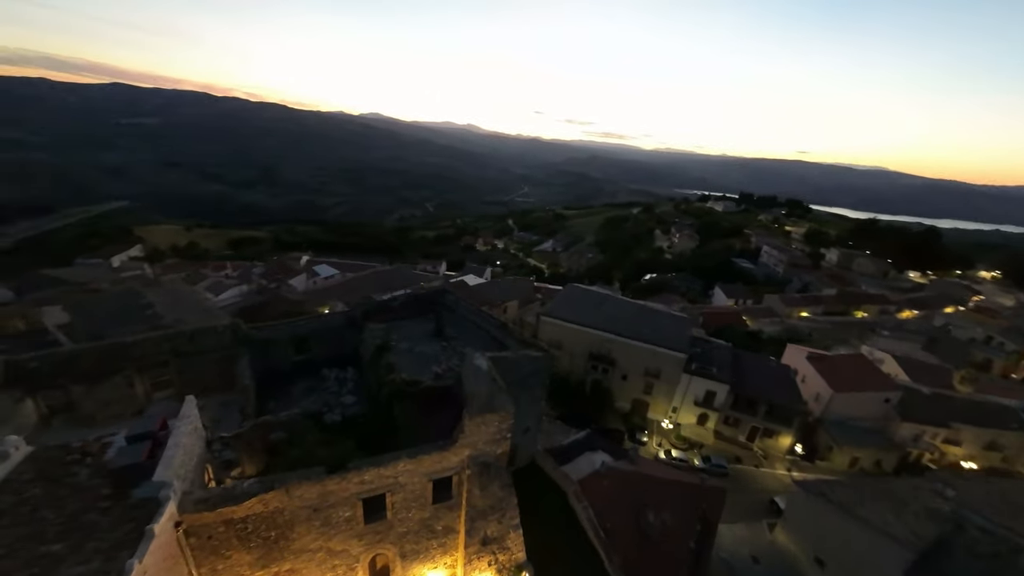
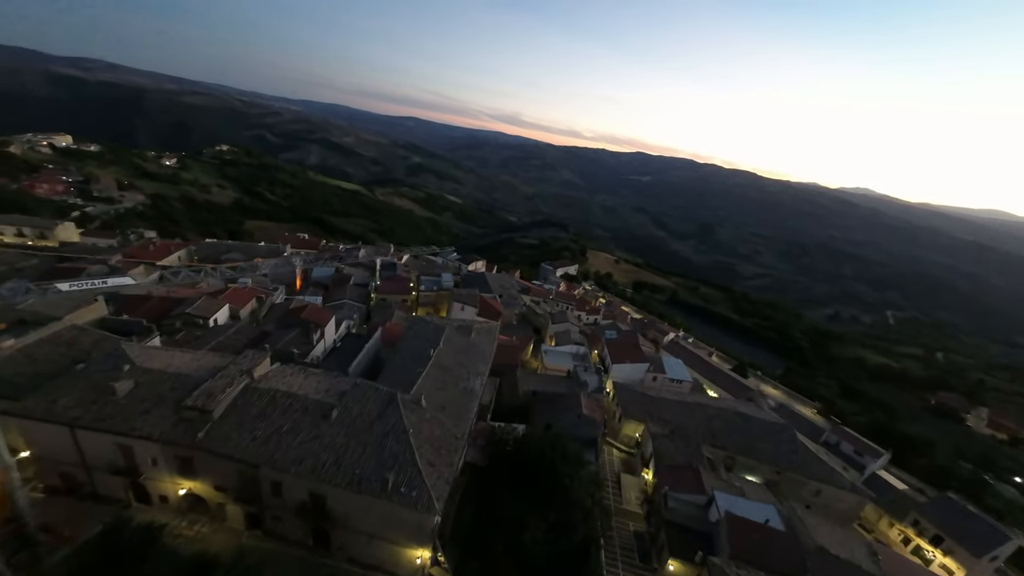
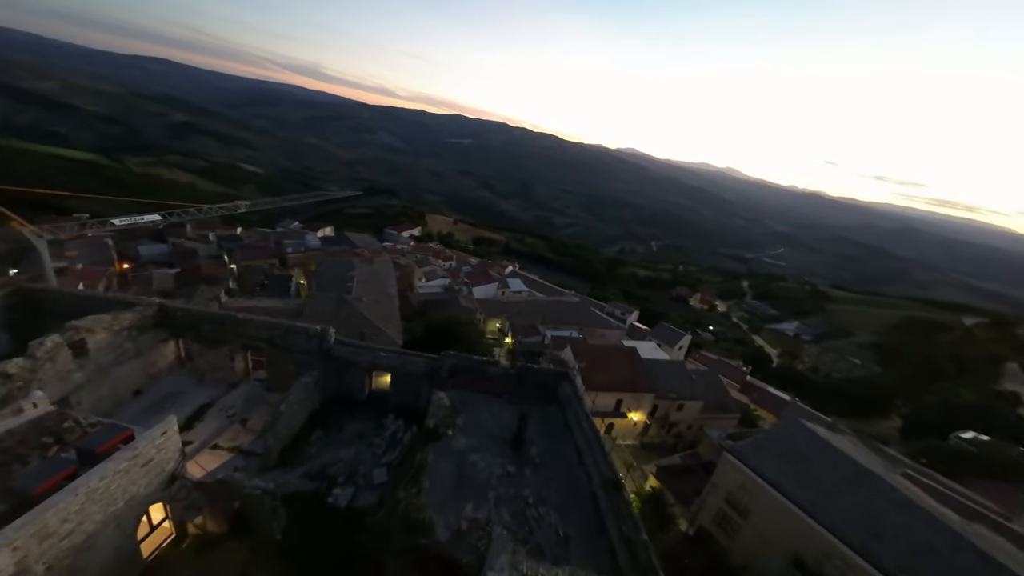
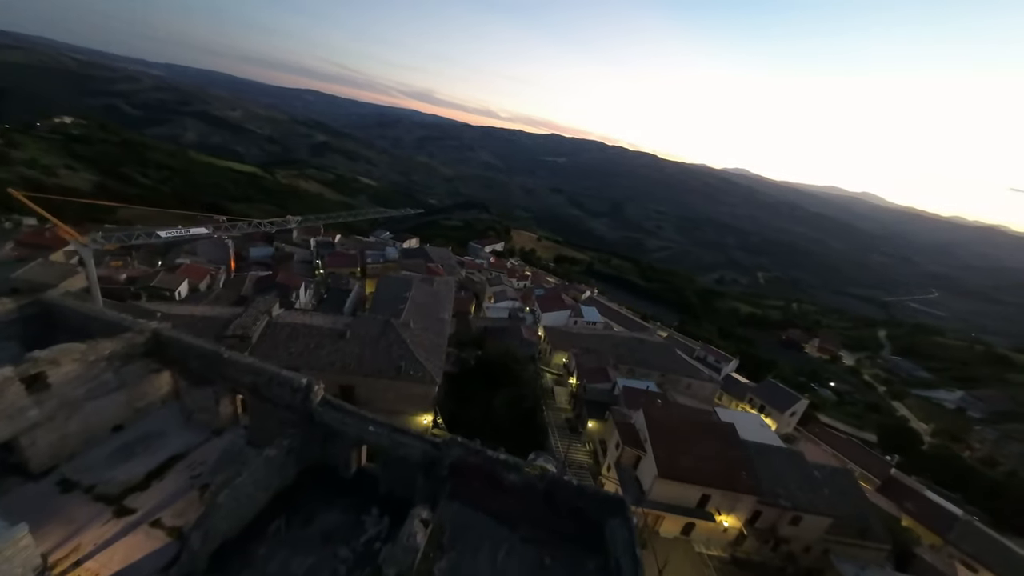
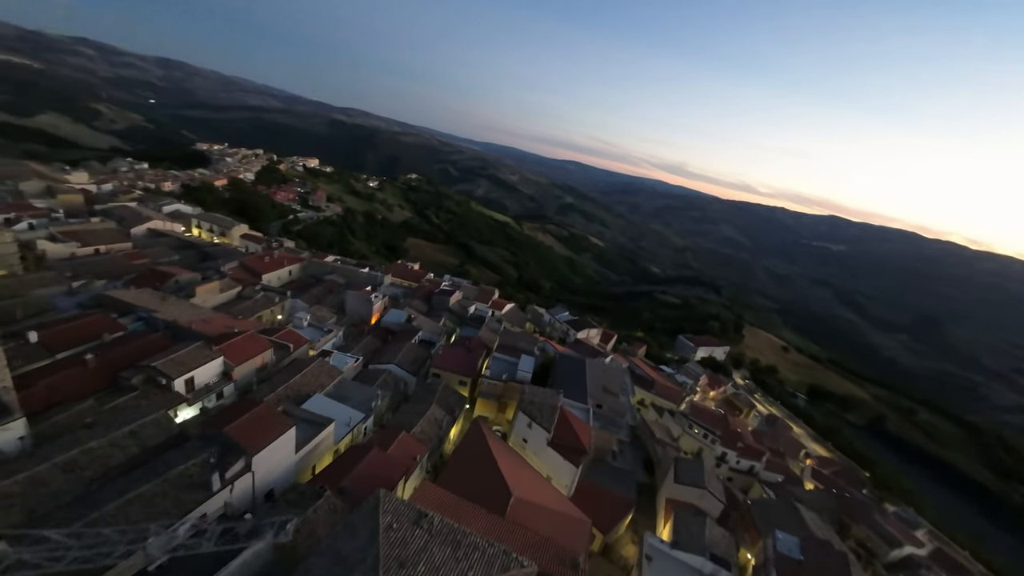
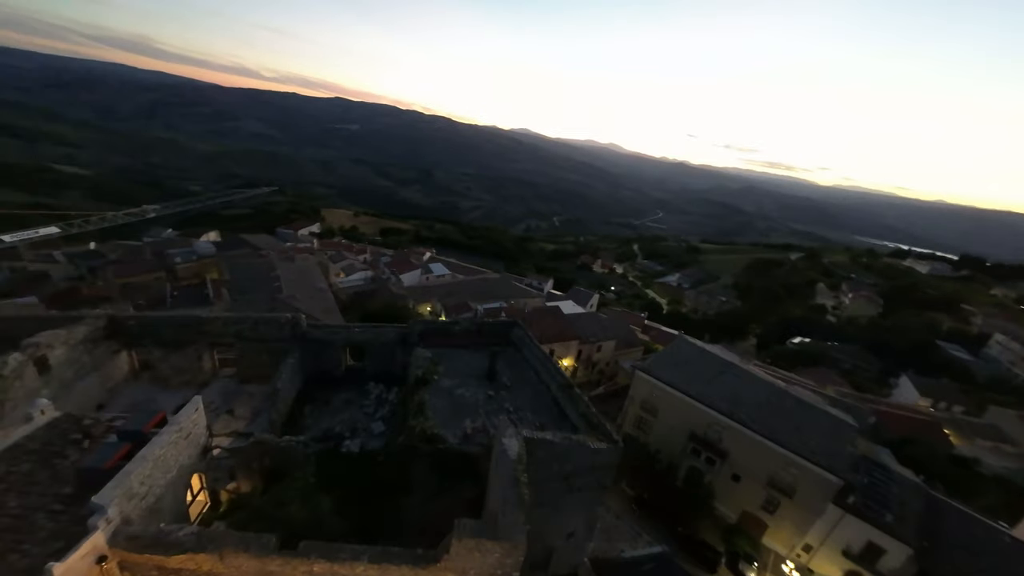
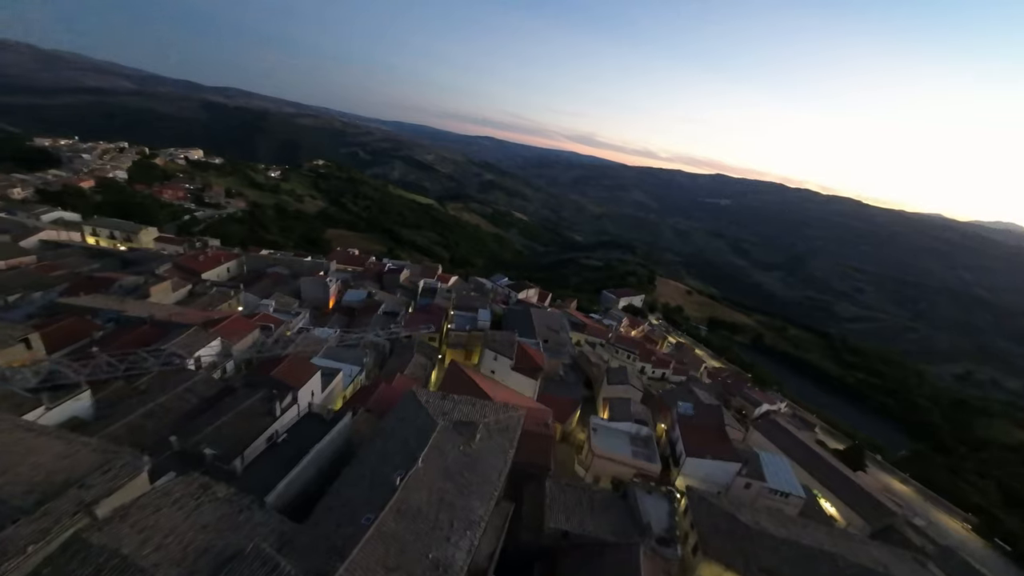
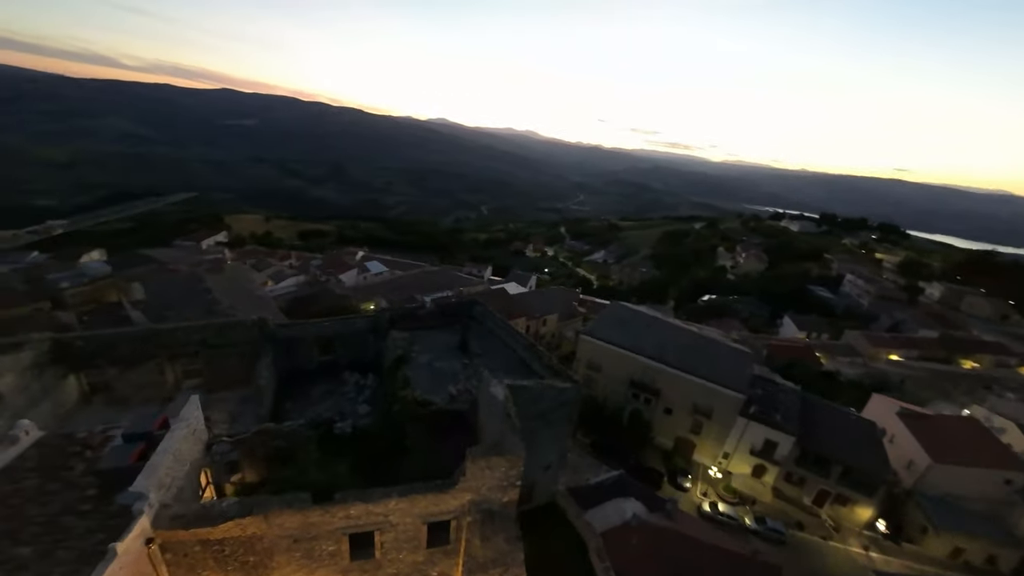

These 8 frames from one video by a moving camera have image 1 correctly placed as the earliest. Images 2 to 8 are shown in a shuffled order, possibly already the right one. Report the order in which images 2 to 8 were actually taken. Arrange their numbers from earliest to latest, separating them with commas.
8, 6, 3, 4, 2, 7, 5
